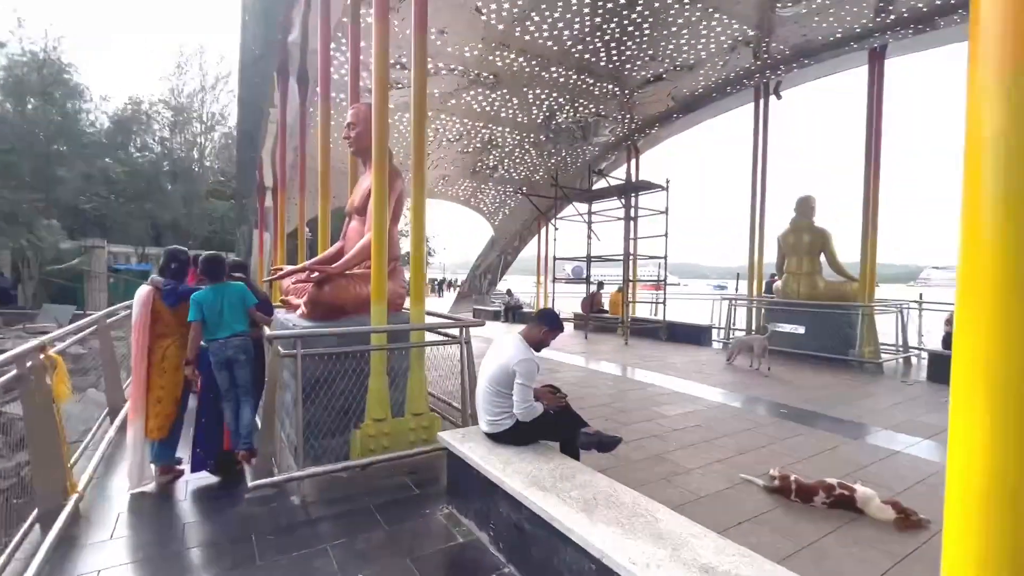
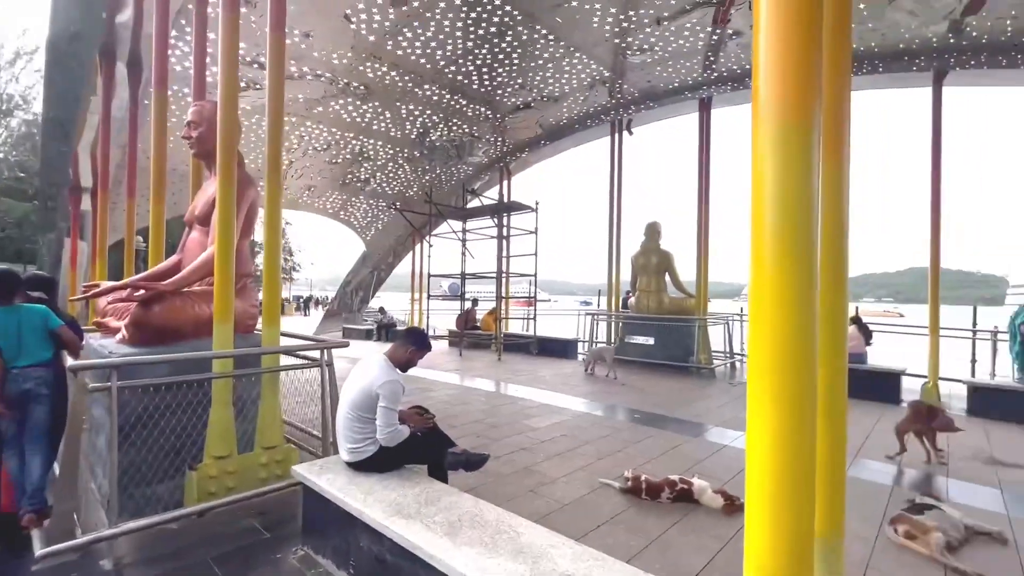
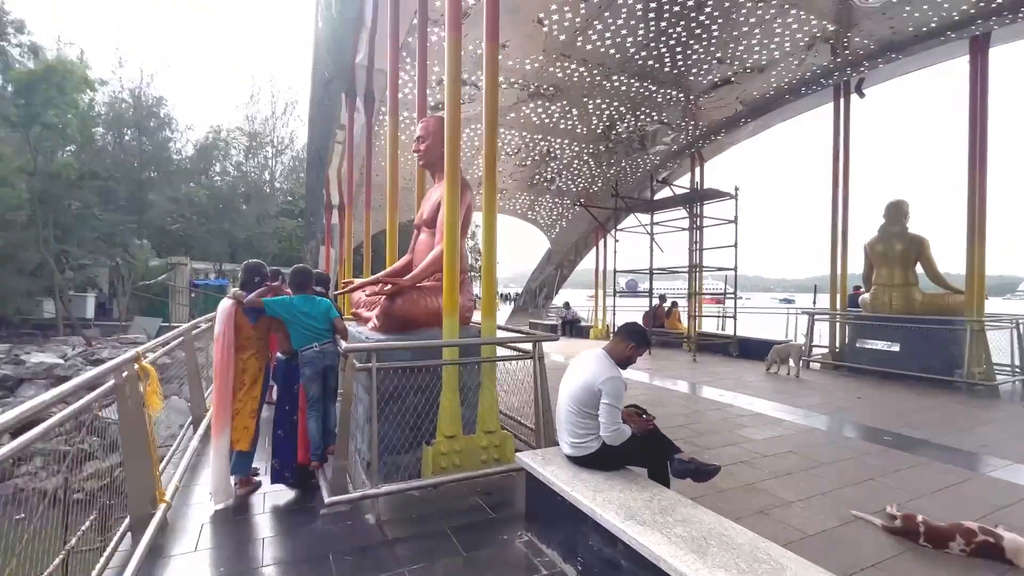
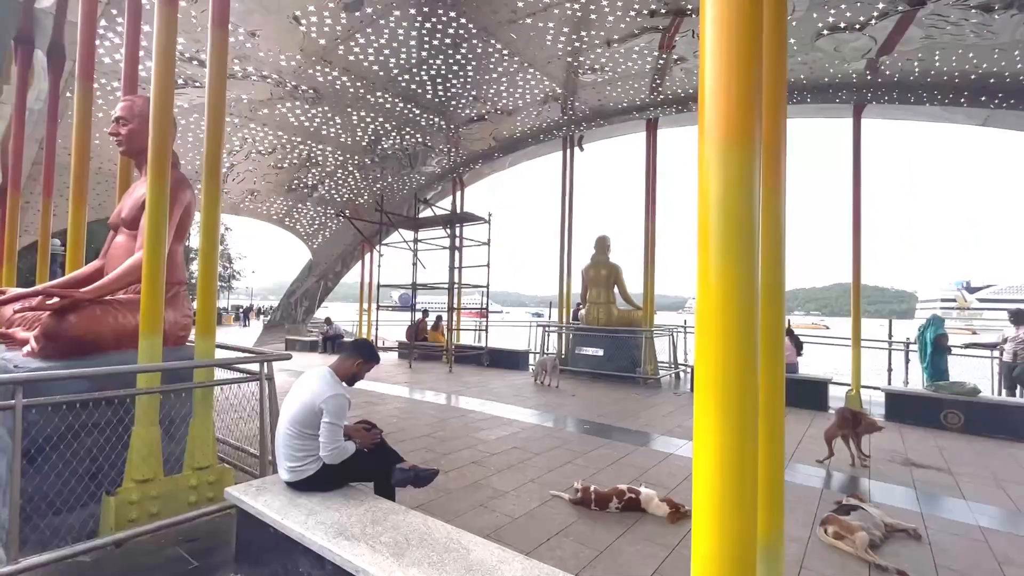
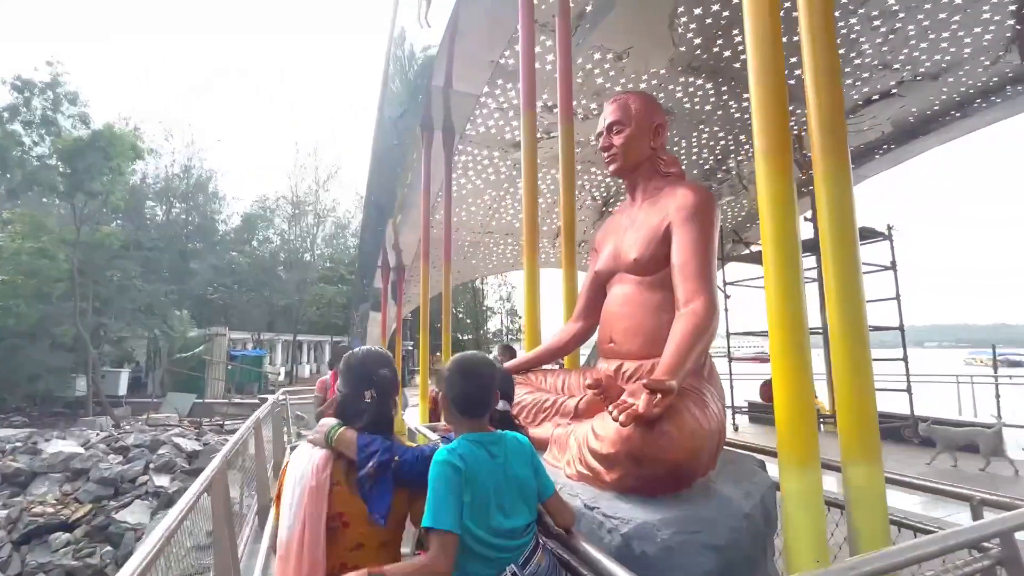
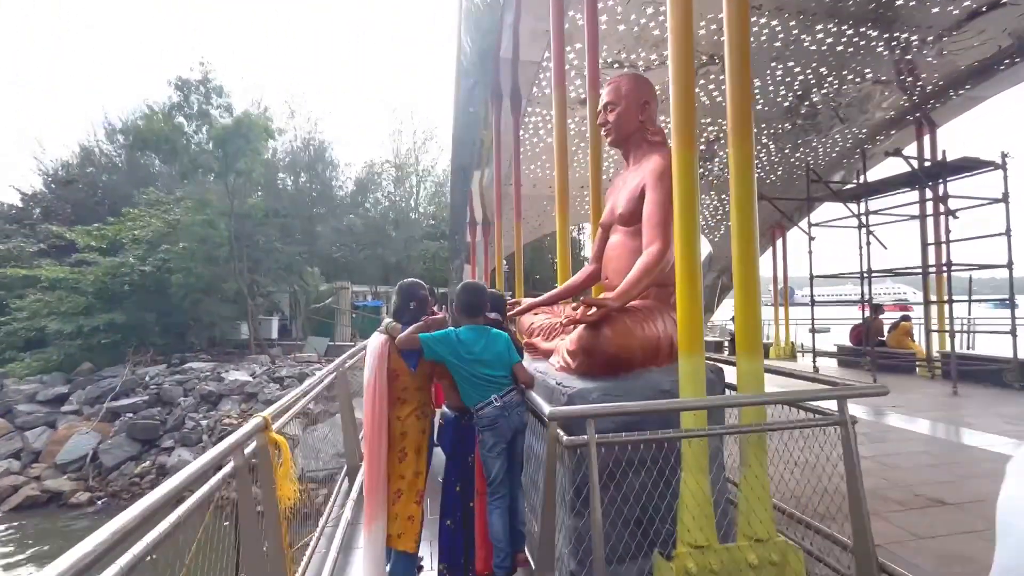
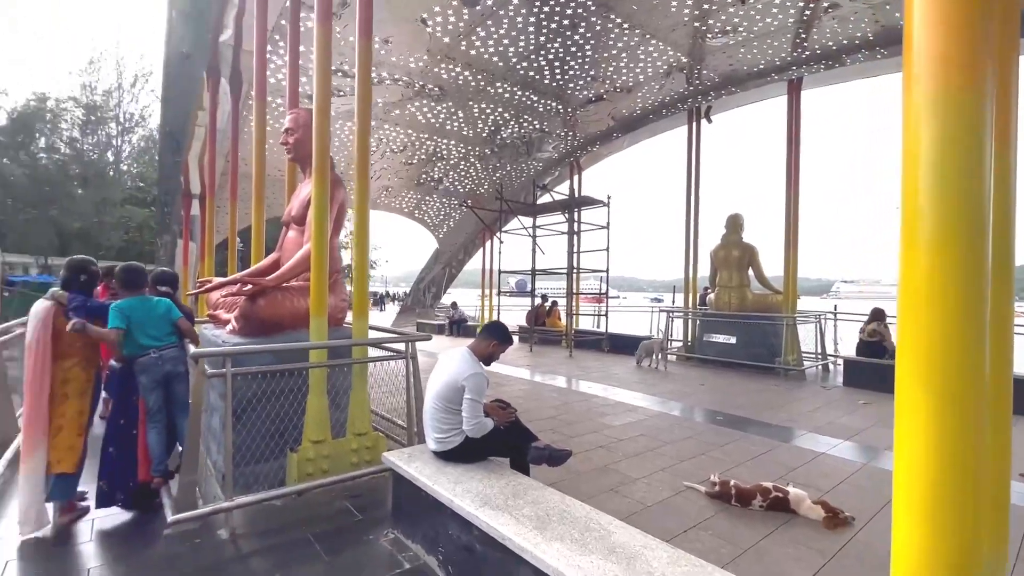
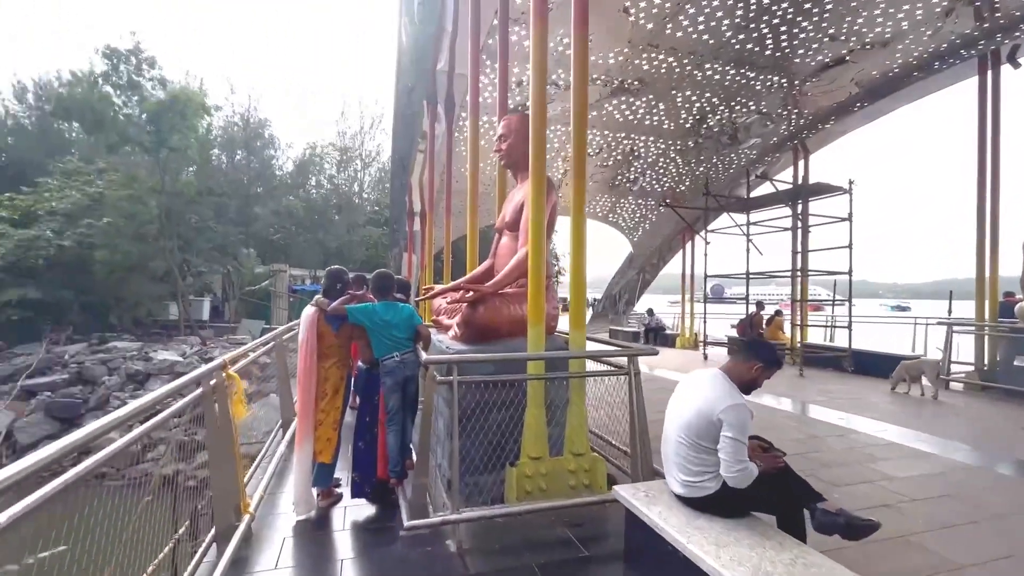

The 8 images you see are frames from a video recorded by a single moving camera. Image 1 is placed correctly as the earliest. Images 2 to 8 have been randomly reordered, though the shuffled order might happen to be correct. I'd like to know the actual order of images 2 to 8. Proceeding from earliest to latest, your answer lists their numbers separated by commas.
2, 4, 7, 3, 8, 6, 5
